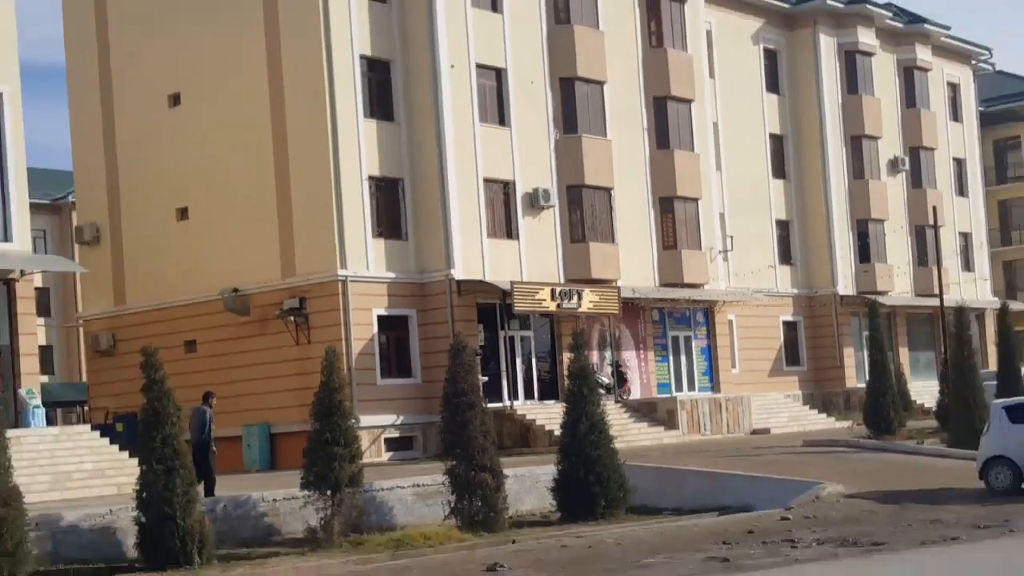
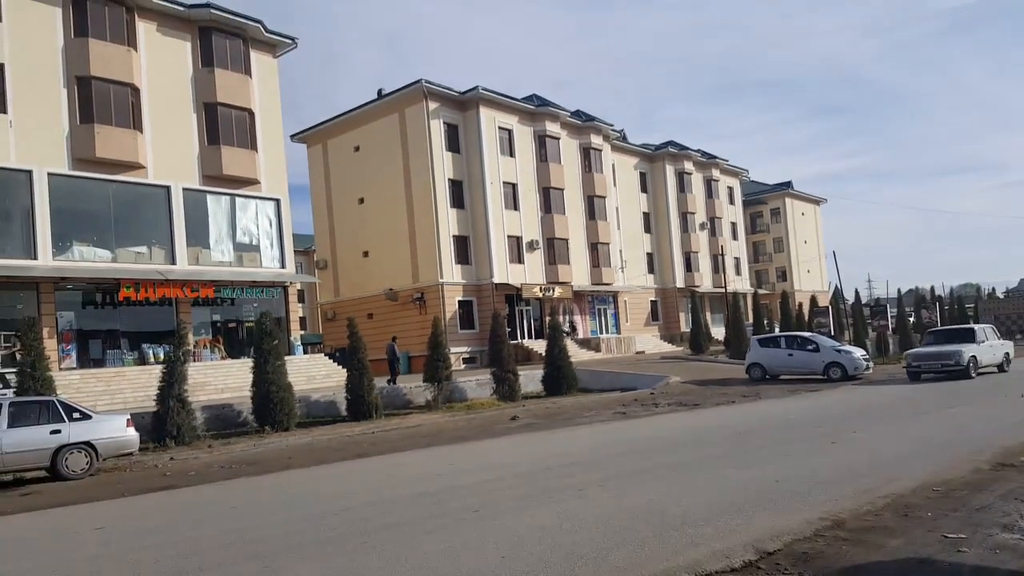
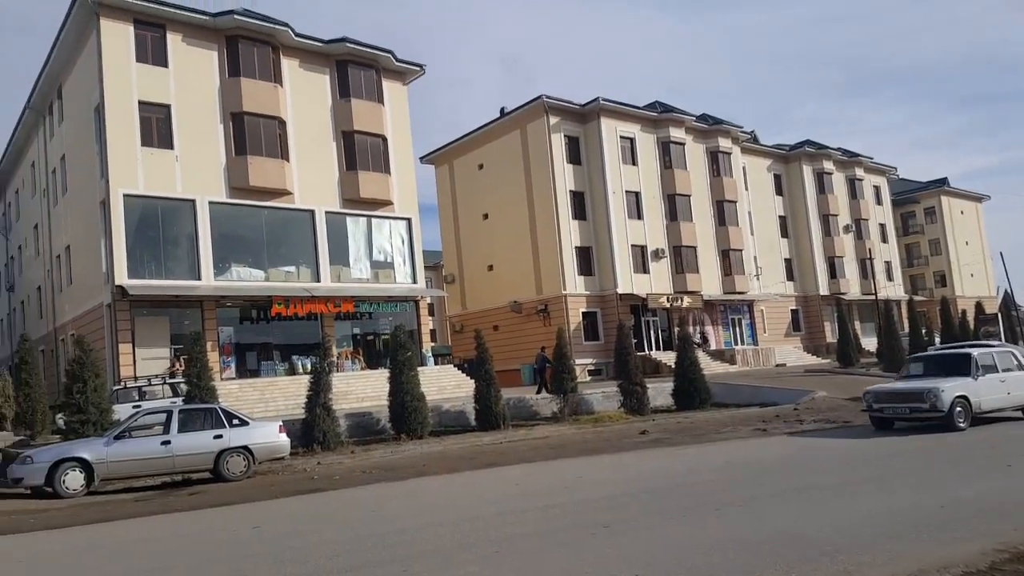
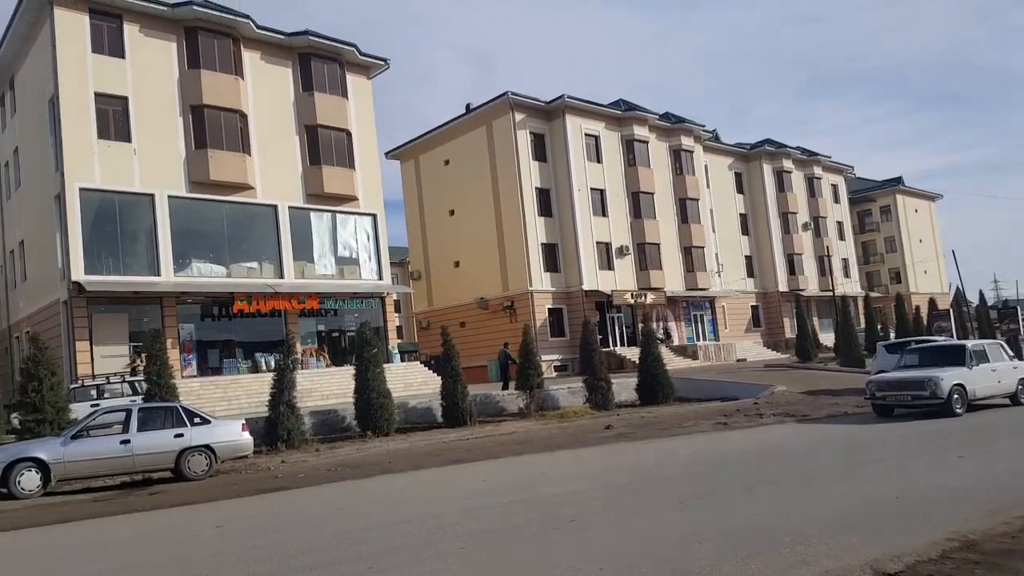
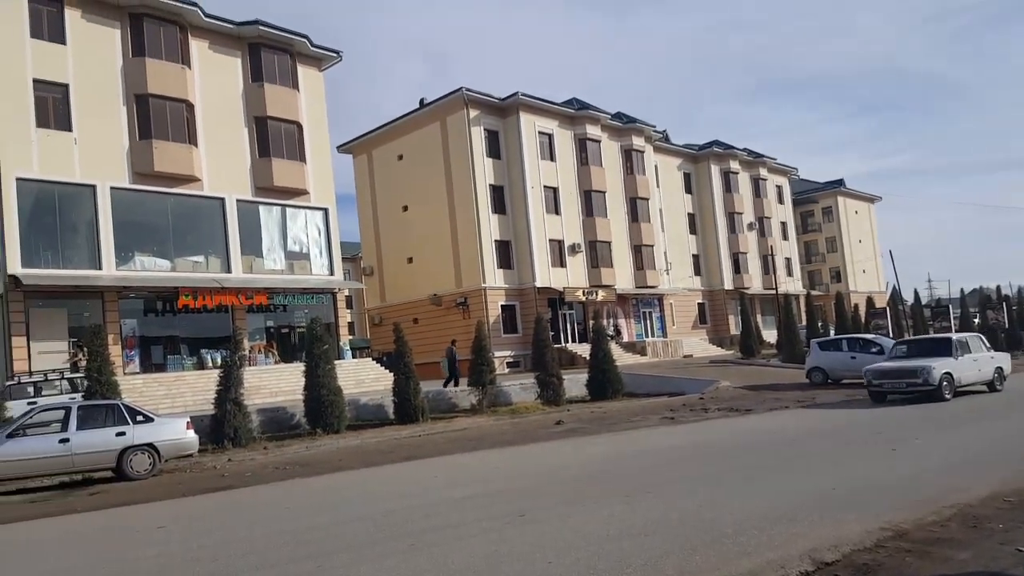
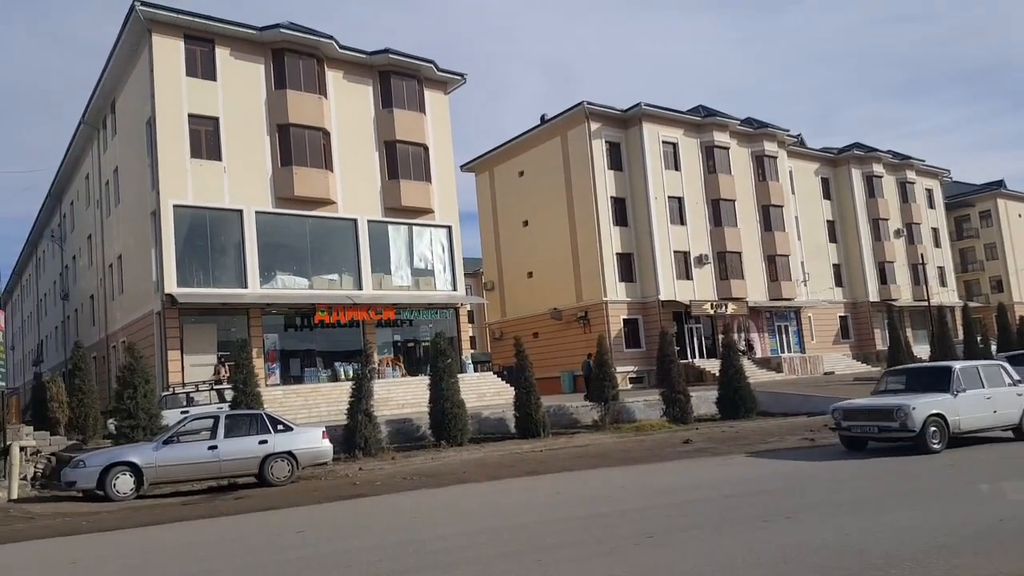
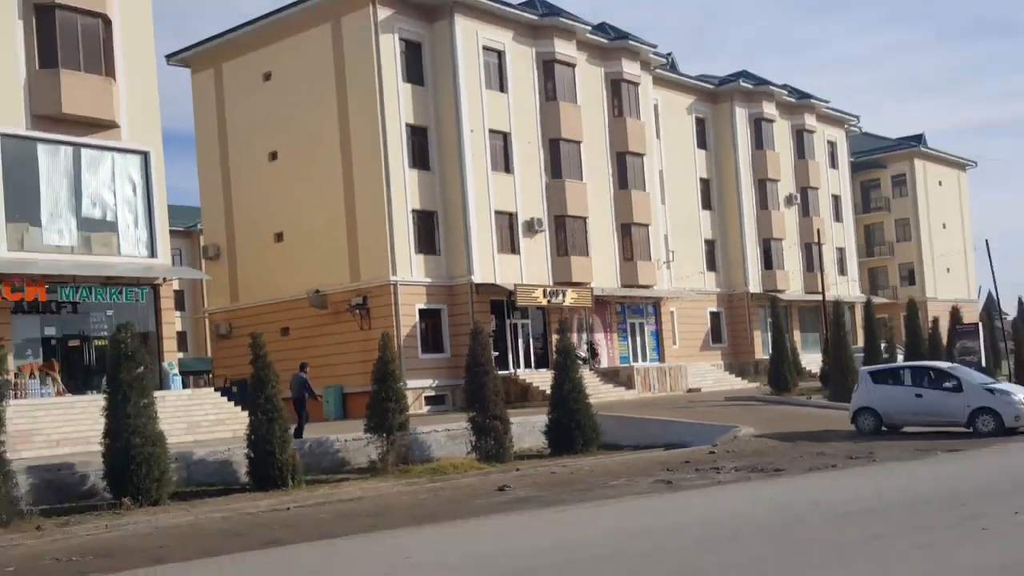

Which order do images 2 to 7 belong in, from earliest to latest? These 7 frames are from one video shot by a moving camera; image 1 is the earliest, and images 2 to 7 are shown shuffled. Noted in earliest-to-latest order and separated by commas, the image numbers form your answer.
7, 2, 5, 4, 3, 6
